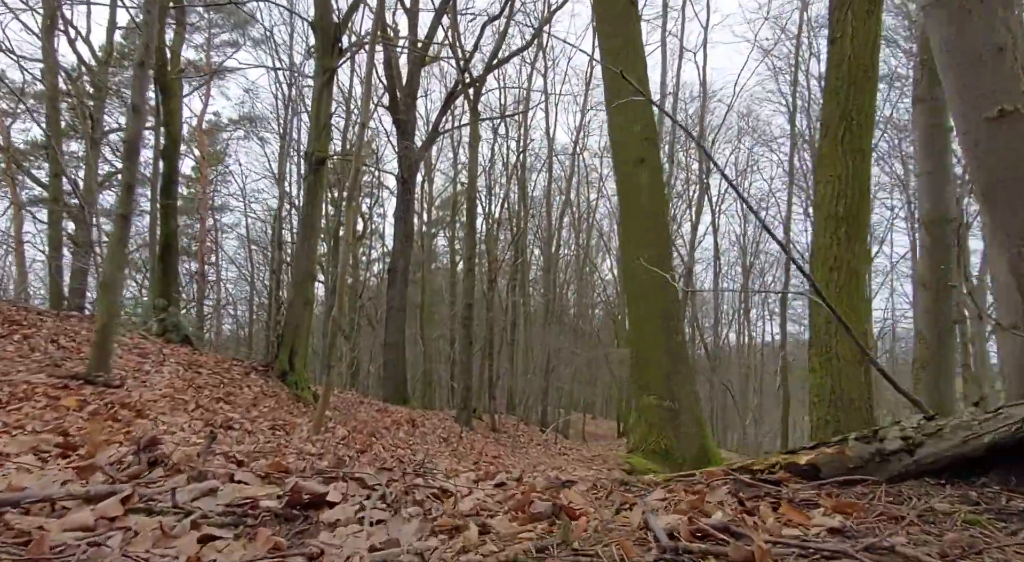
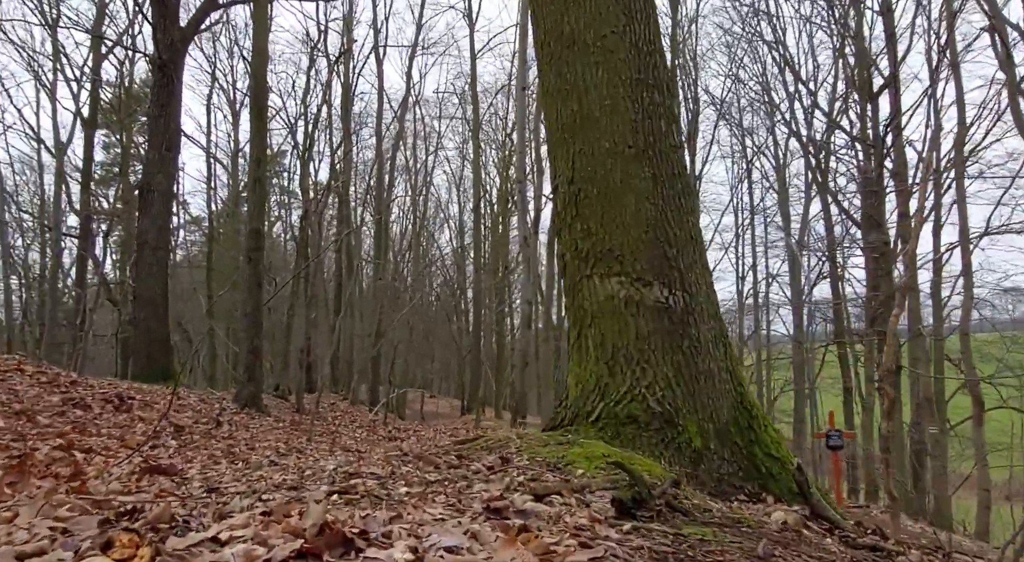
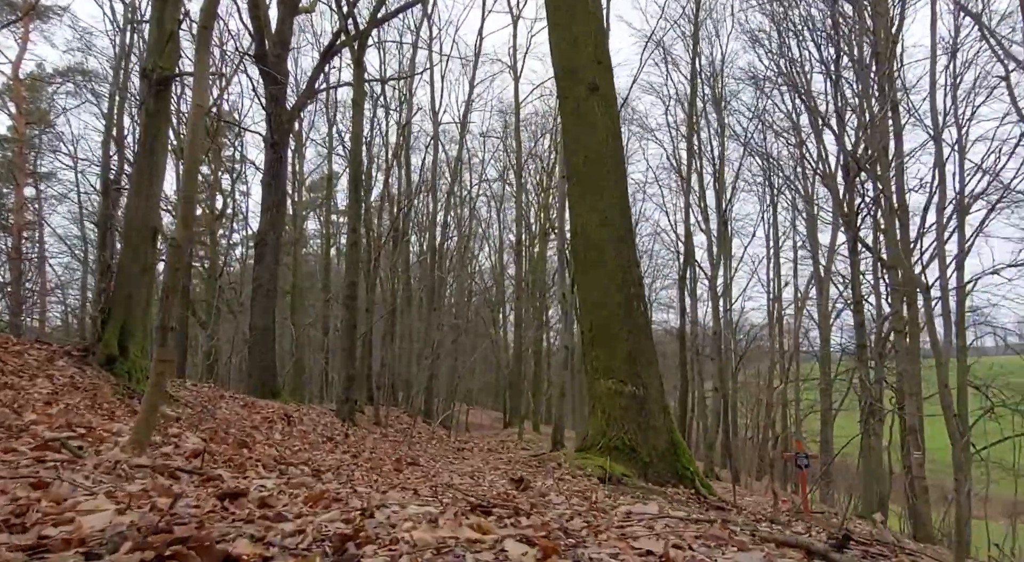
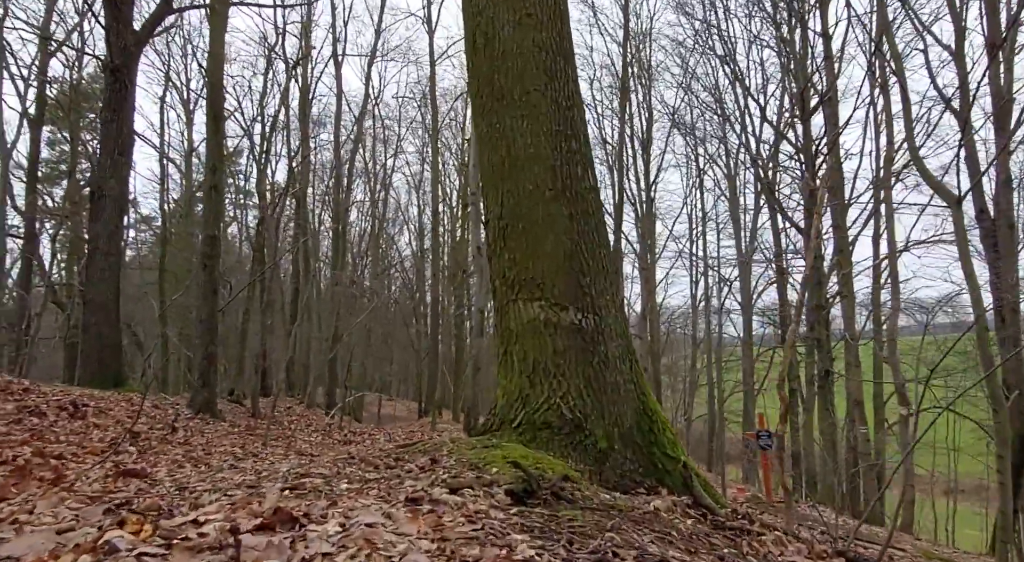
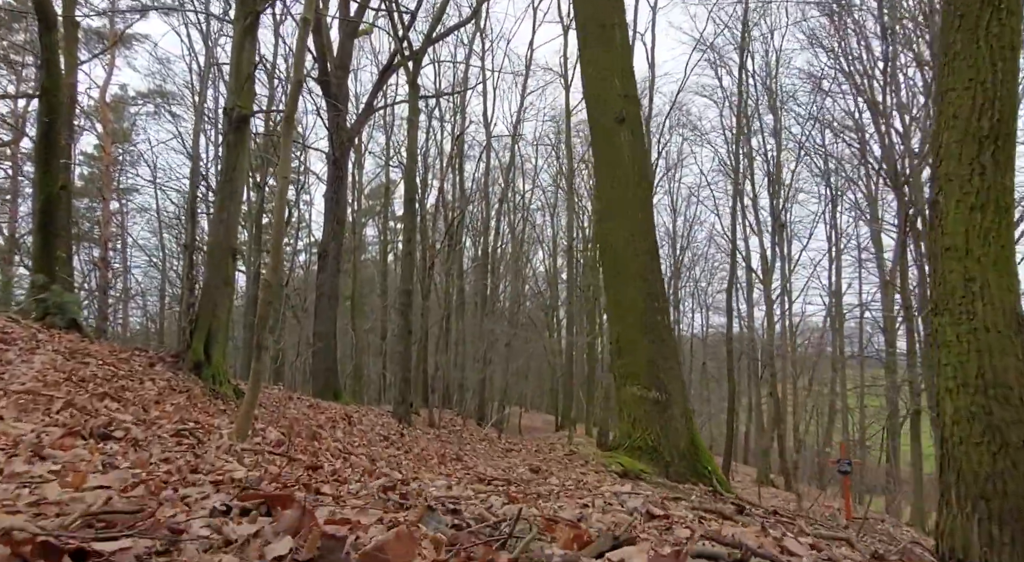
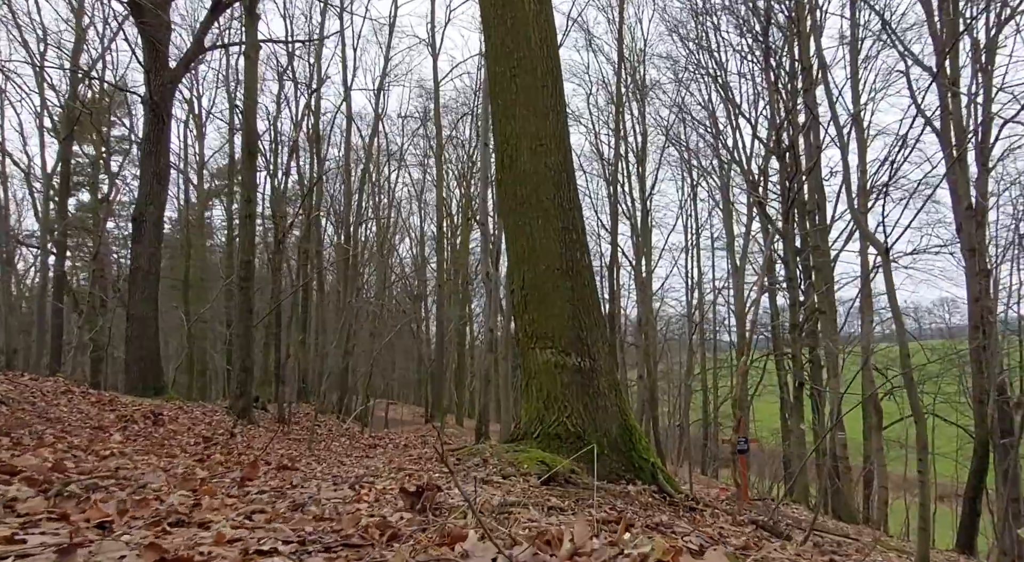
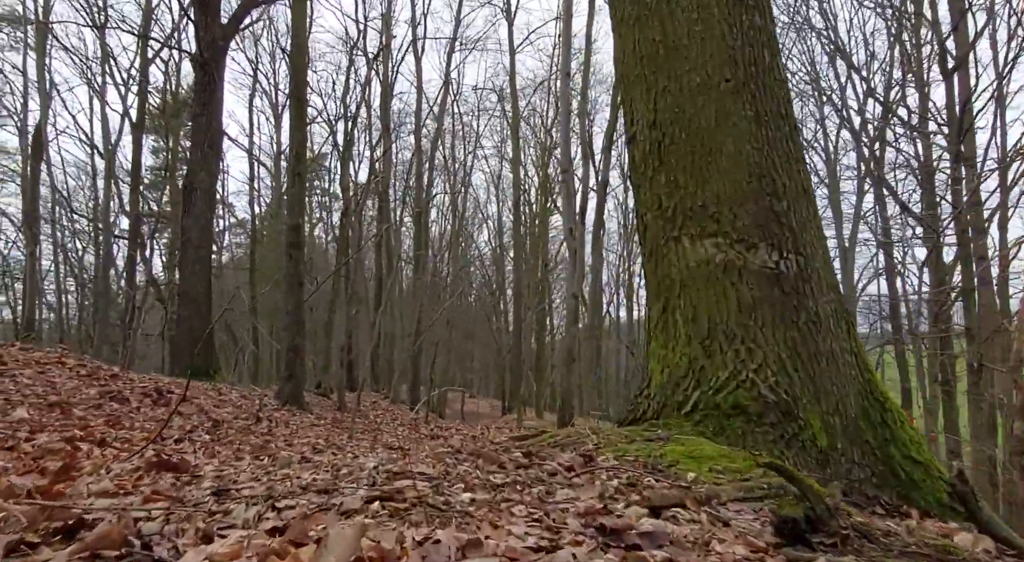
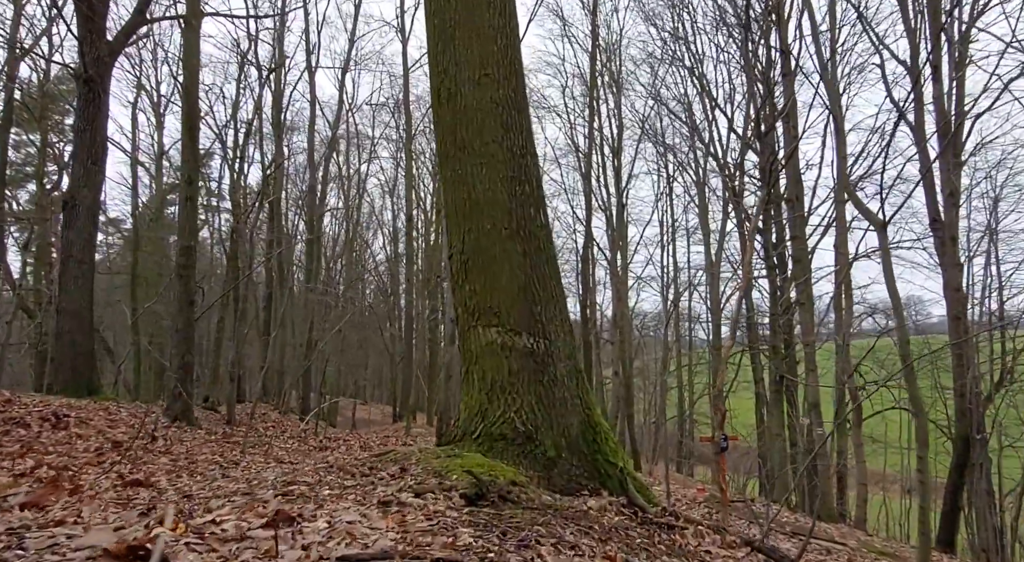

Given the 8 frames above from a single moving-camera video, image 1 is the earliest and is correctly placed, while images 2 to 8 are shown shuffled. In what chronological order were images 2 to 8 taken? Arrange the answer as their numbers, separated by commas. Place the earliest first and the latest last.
5, 3, 6, 8, 4, 2, 7
